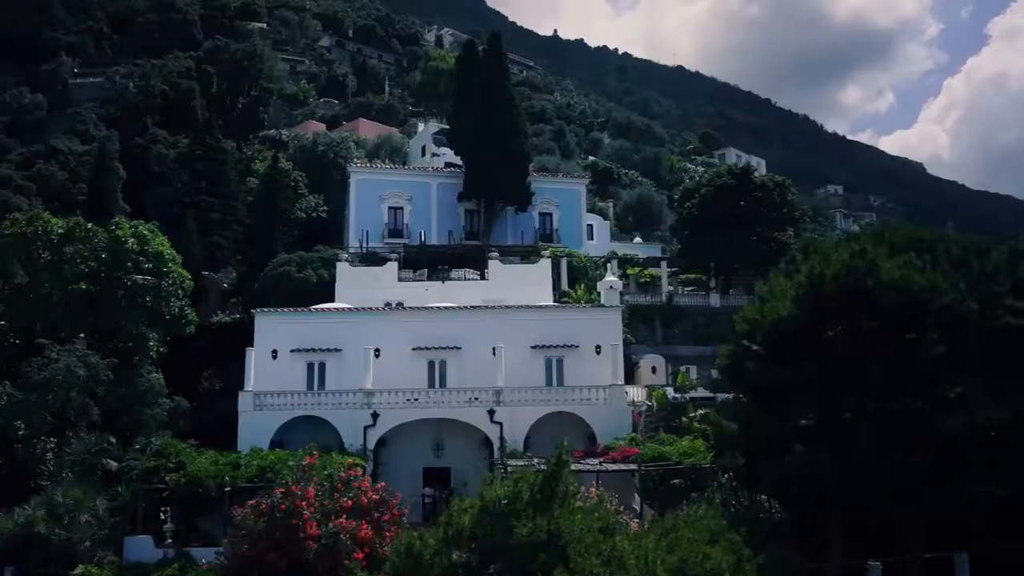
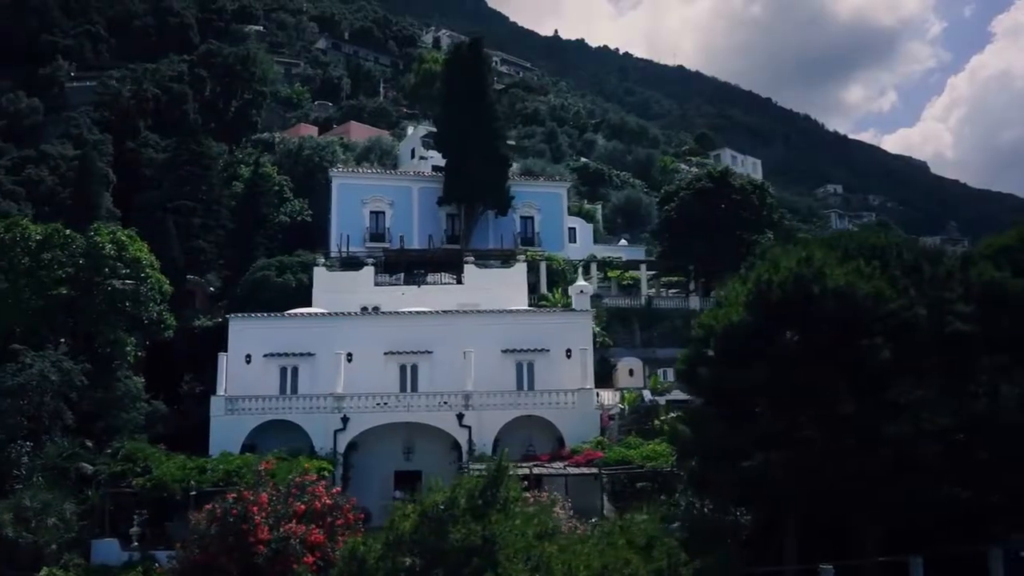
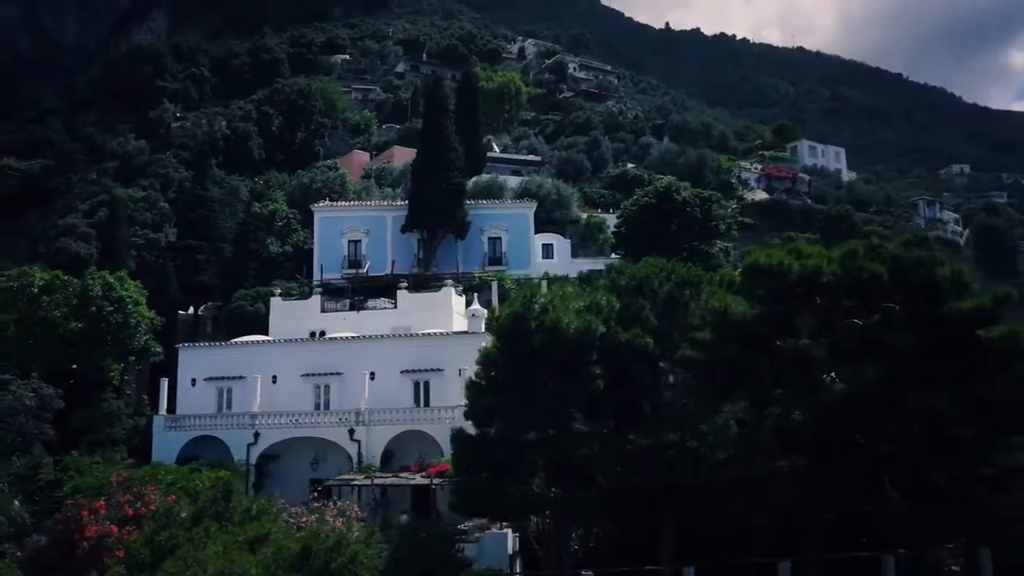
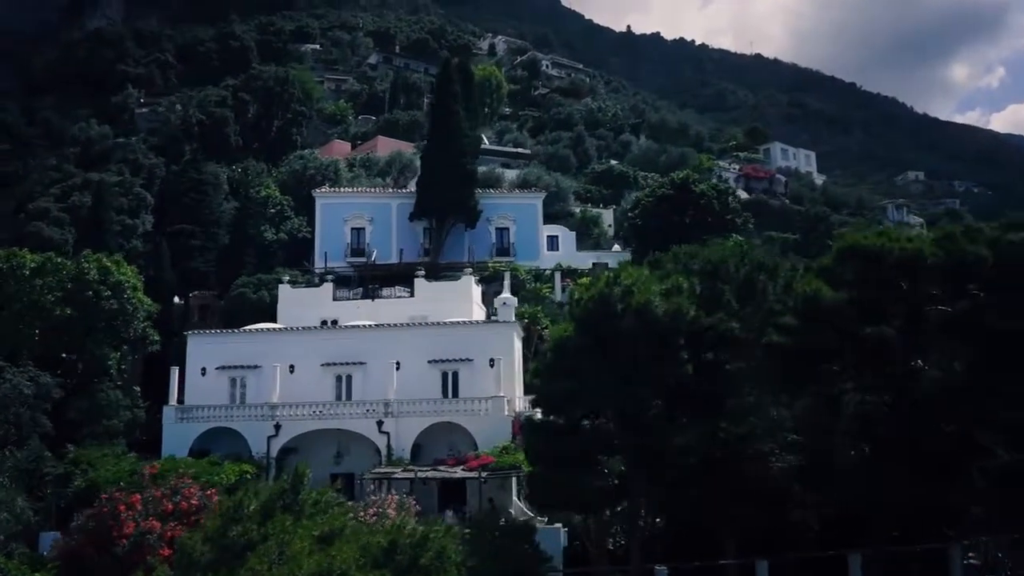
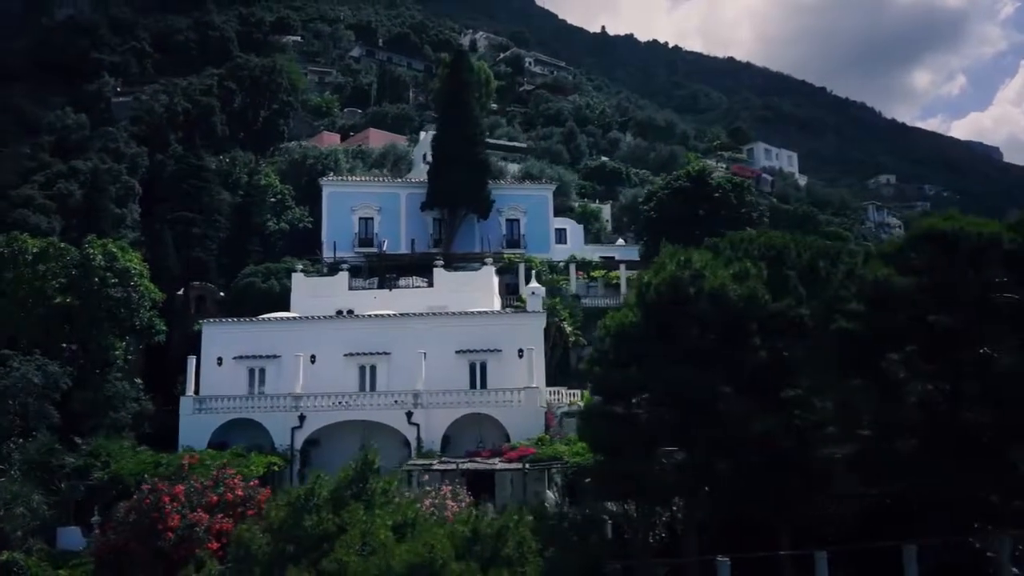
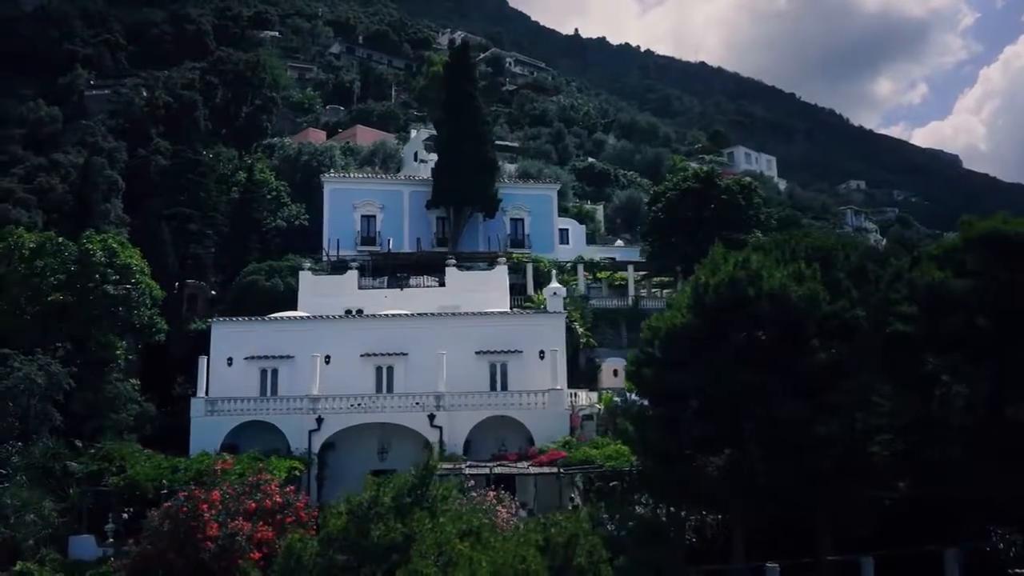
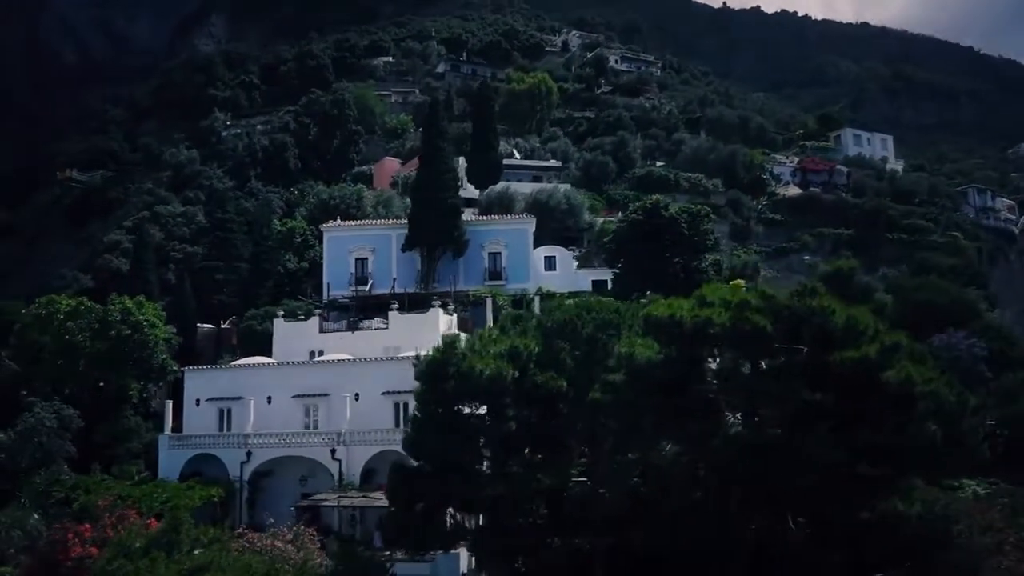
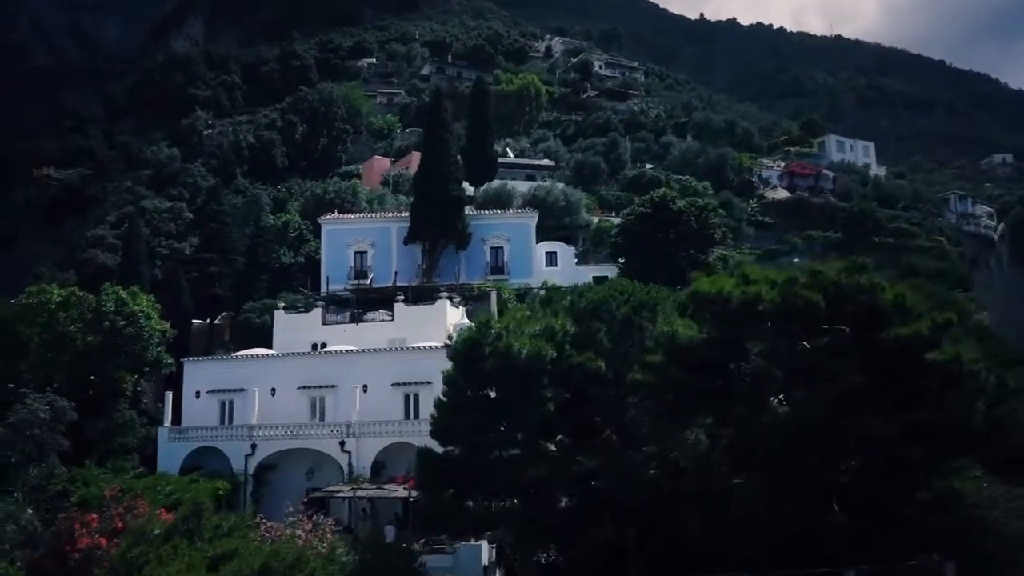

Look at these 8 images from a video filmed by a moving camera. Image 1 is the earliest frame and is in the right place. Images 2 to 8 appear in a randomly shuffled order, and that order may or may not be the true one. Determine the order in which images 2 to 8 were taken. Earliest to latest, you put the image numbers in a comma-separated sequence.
2, 6, 5, 4, 3, 8, 7
